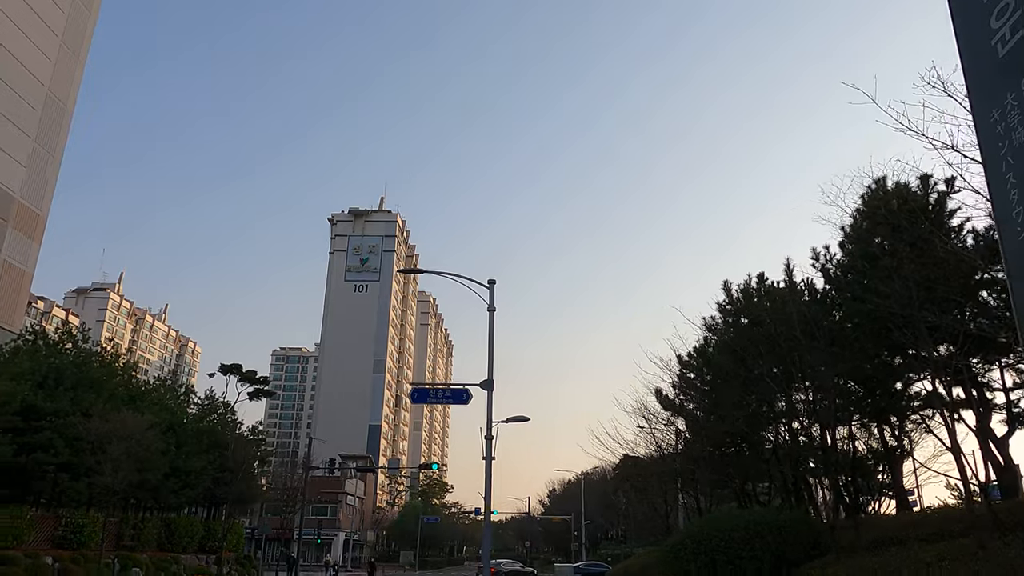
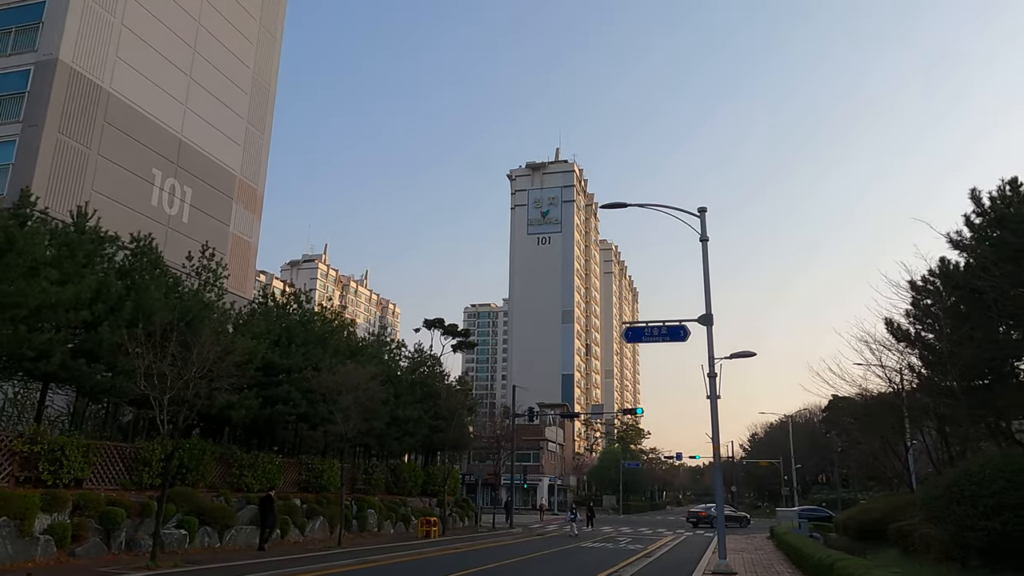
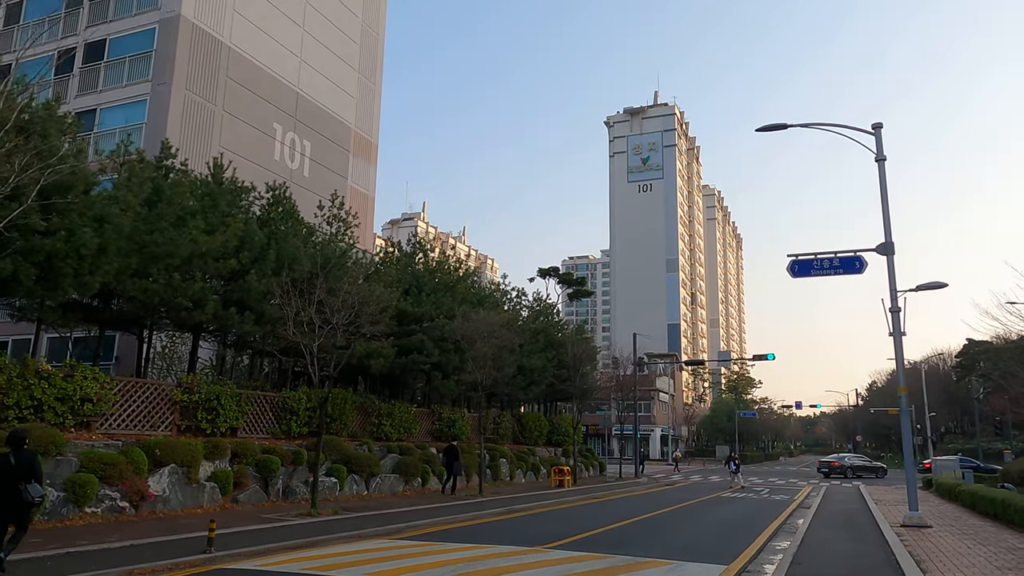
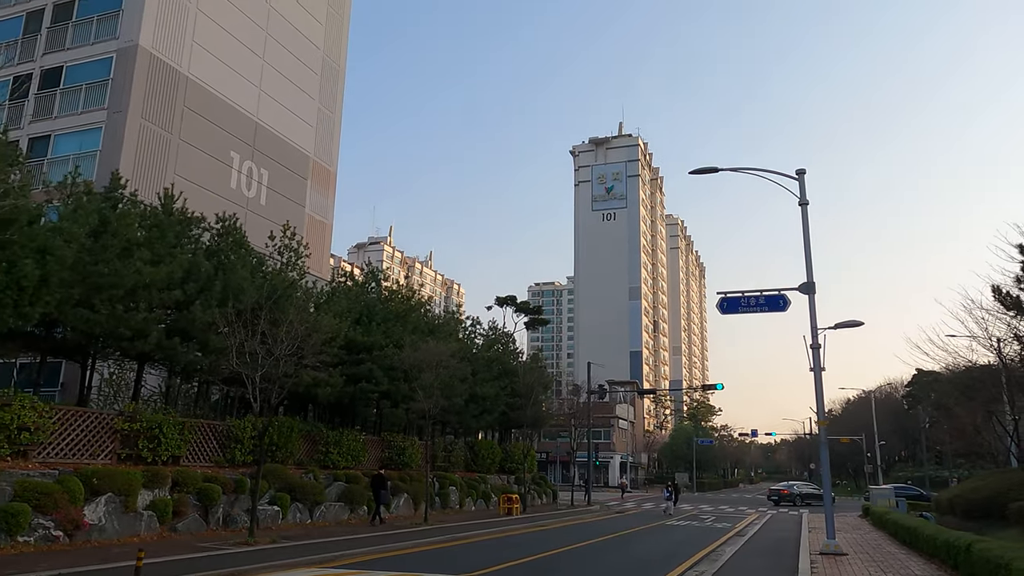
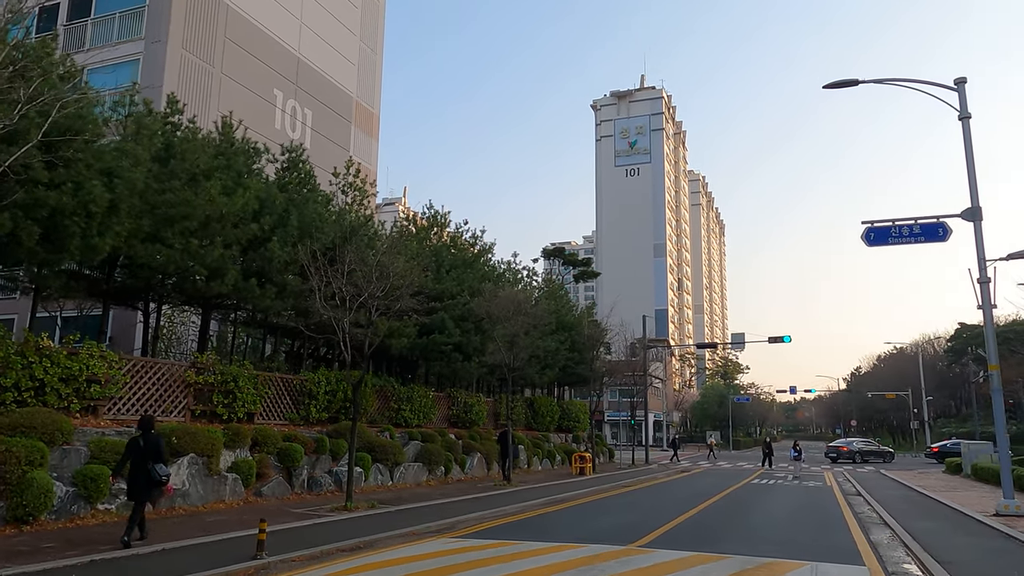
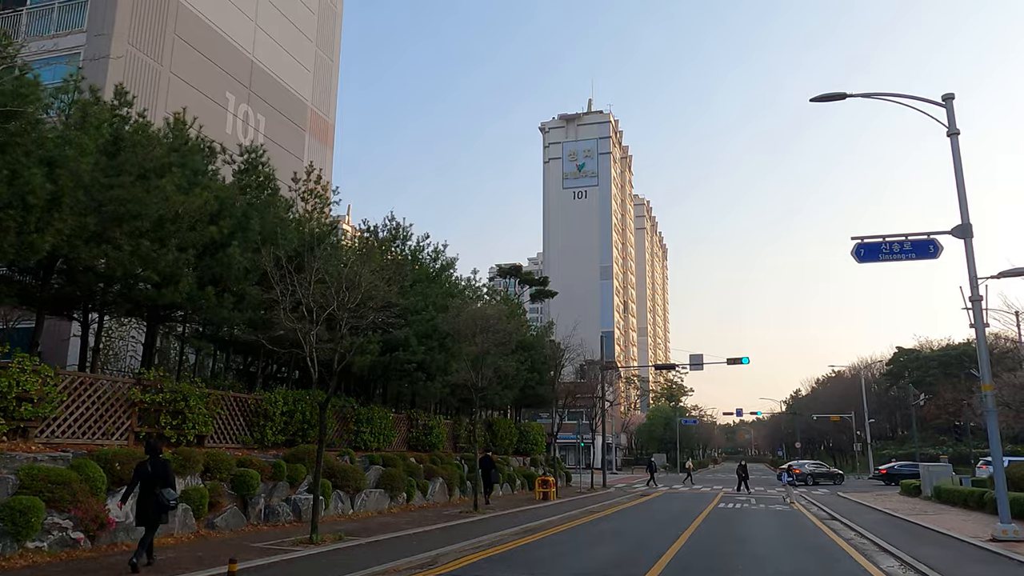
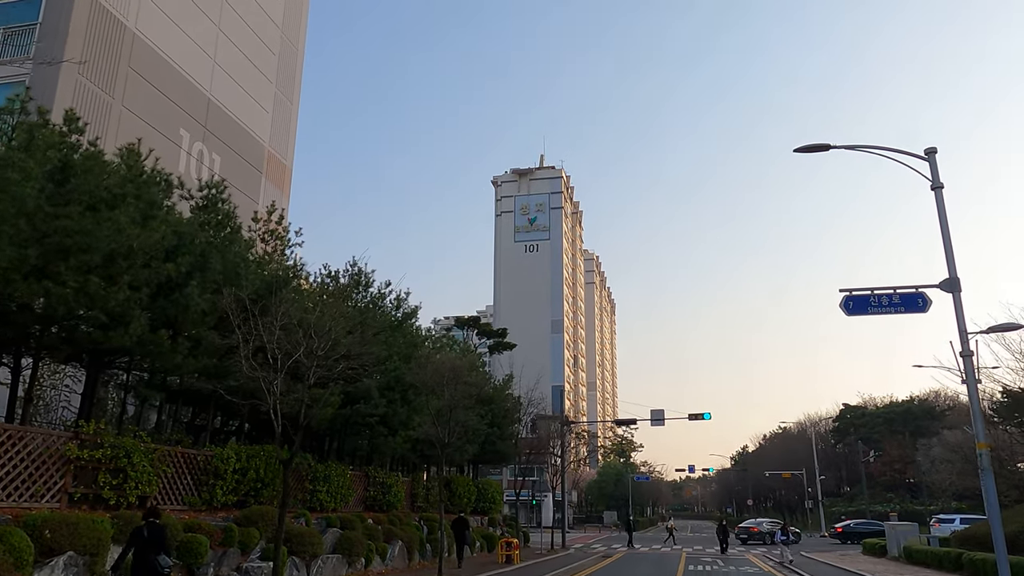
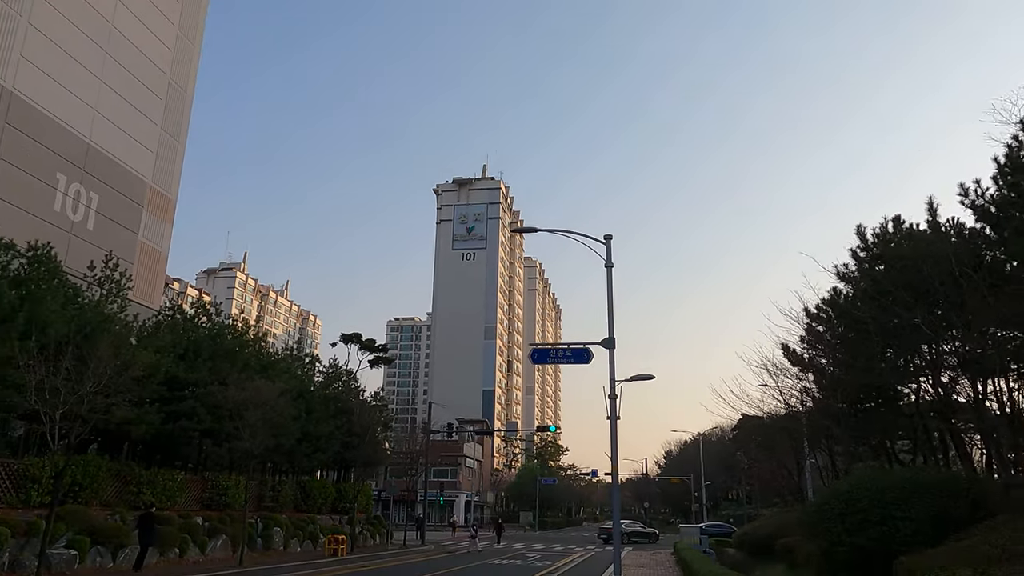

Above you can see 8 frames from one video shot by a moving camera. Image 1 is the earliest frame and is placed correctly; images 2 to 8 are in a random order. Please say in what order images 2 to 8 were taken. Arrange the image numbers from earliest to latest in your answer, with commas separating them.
8, 2, 4, 3, 5, 6, 7
